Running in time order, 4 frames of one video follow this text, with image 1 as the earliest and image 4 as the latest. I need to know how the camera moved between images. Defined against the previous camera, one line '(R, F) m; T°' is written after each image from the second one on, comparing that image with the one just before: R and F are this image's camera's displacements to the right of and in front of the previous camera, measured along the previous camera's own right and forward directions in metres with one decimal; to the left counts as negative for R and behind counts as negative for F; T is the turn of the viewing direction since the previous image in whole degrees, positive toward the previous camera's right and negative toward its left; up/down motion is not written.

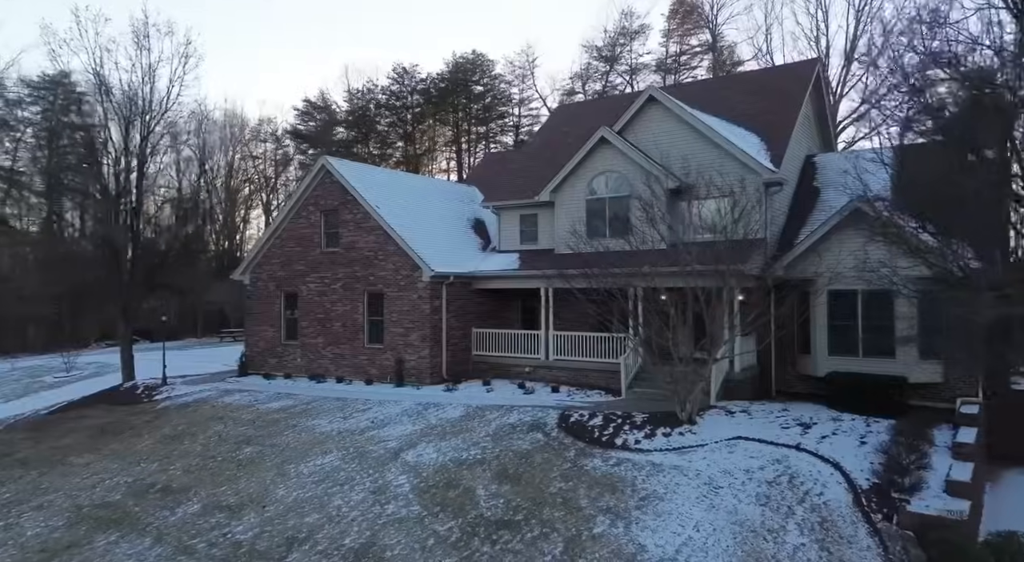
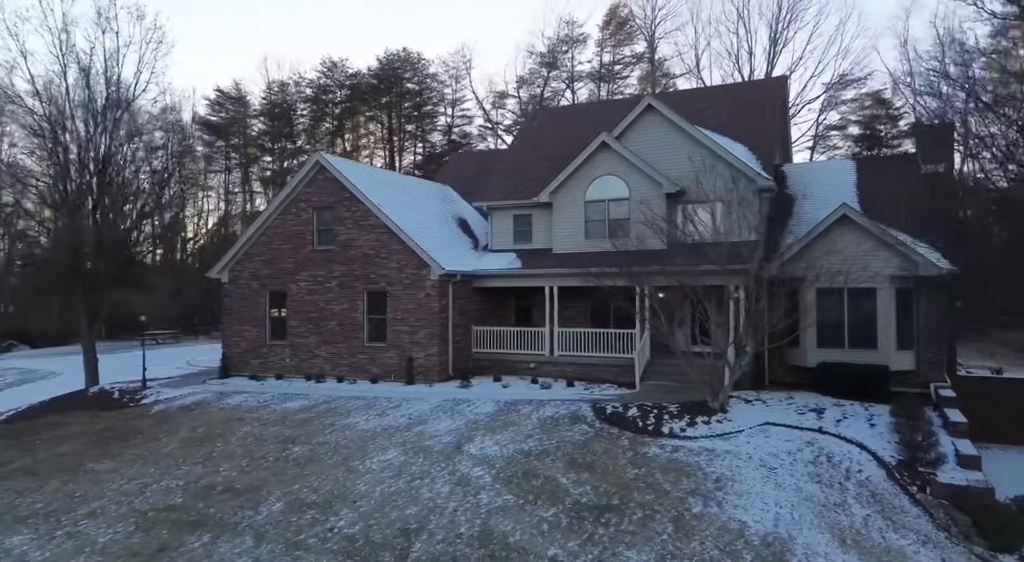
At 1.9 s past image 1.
(-2.2, -0.1) m; +7°
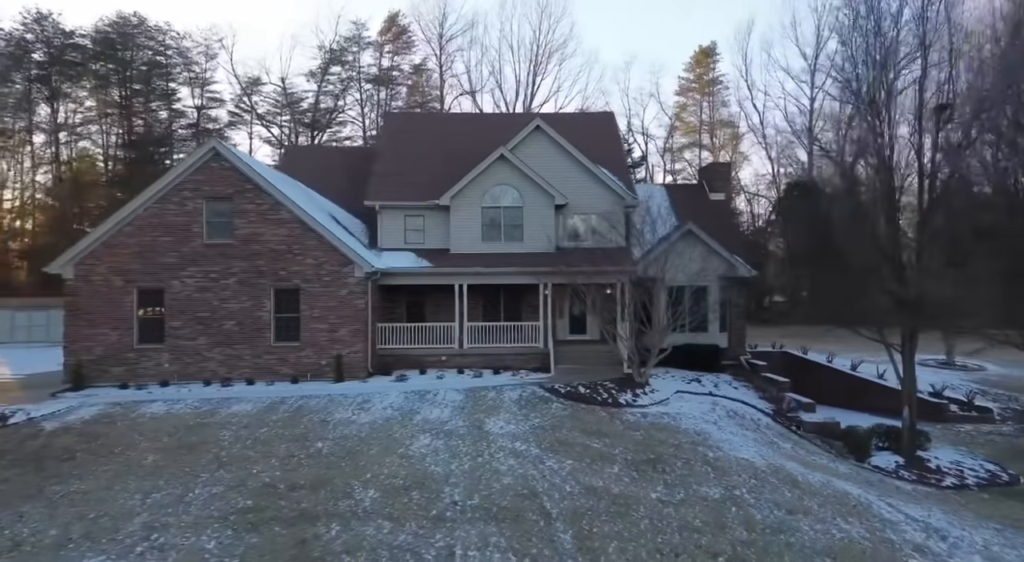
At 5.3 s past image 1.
(-4.3, -0.3) m; +23°
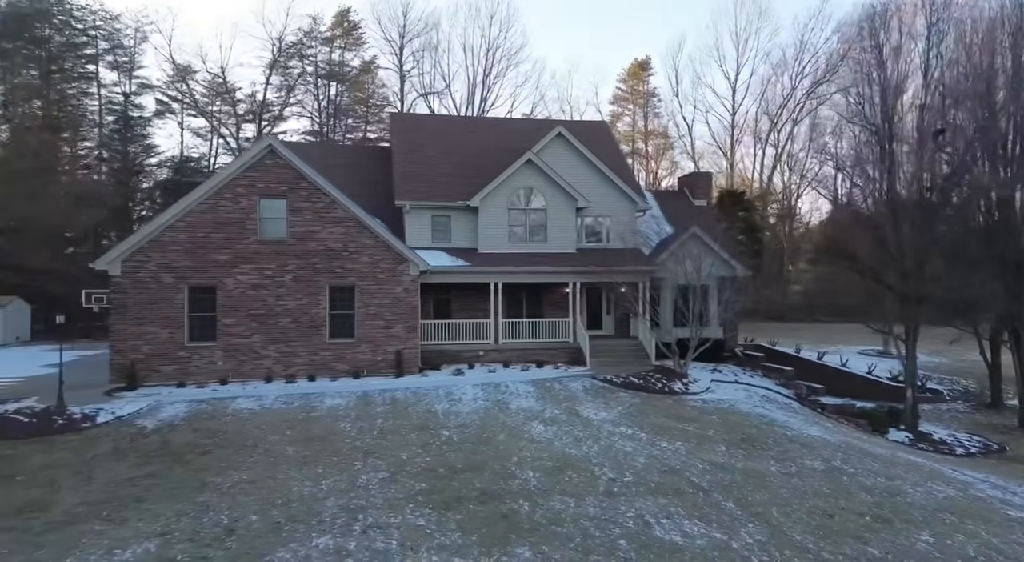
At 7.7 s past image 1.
(-3.0, -0.7) m; +5°
